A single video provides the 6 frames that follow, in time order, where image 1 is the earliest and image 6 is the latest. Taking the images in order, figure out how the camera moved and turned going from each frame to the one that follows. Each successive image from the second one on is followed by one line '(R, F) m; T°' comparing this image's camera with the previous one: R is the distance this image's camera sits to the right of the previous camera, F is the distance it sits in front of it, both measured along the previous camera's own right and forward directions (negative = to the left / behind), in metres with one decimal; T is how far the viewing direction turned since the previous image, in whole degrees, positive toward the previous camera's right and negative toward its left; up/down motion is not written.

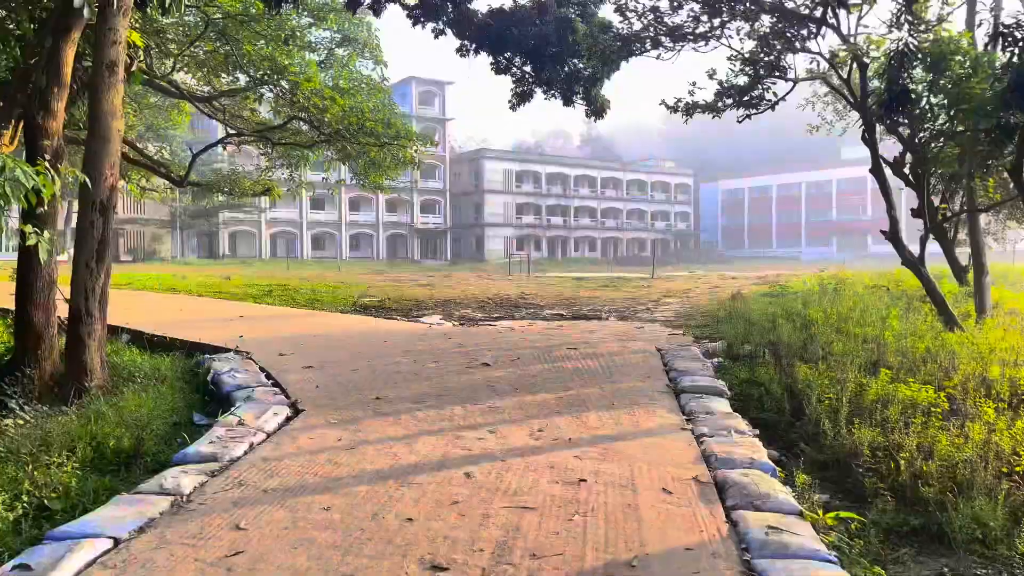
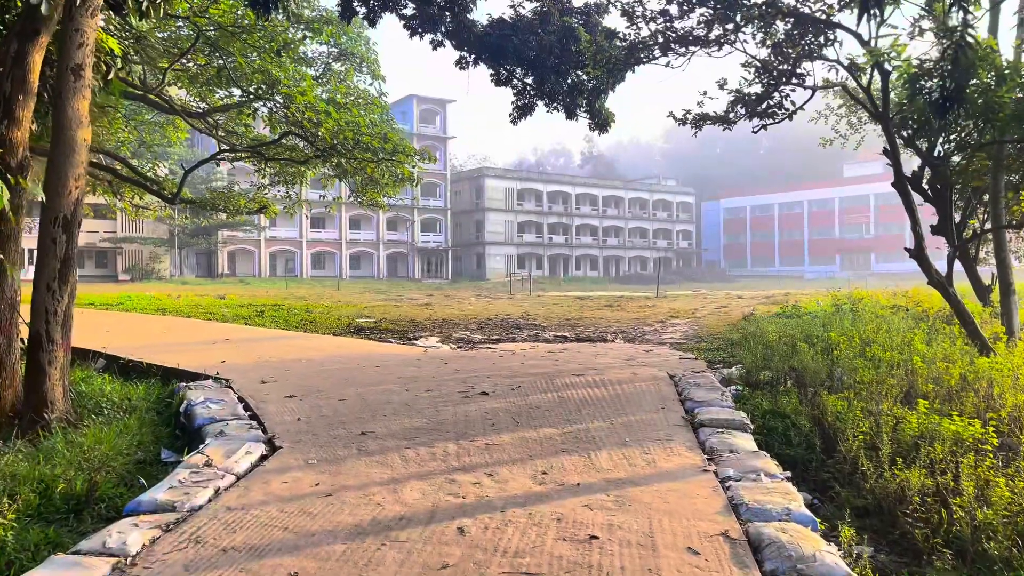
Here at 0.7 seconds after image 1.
(0.0, +0.4) m; 0°
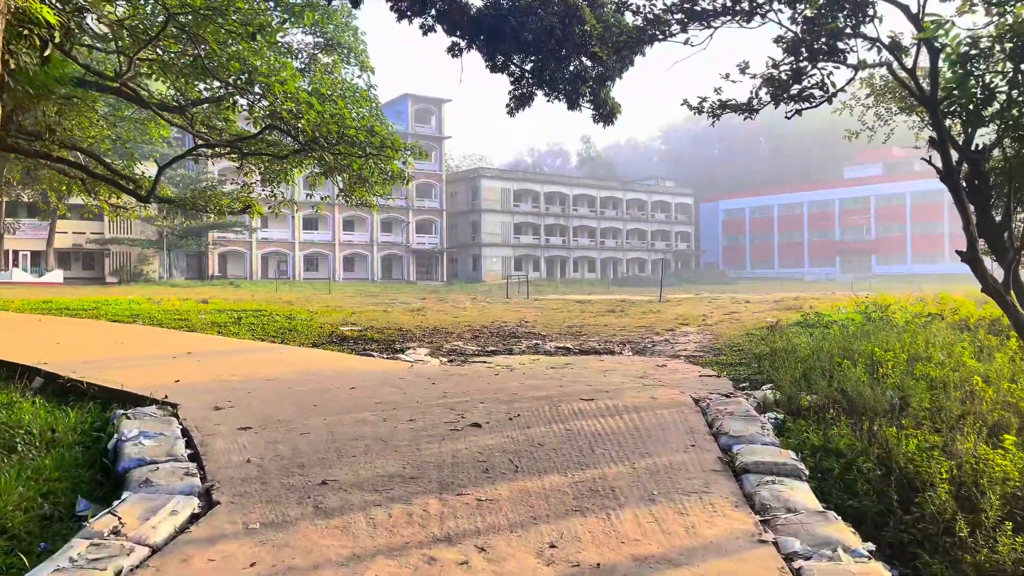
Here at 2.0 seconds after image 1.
(0.0, +0.8) m; 0°
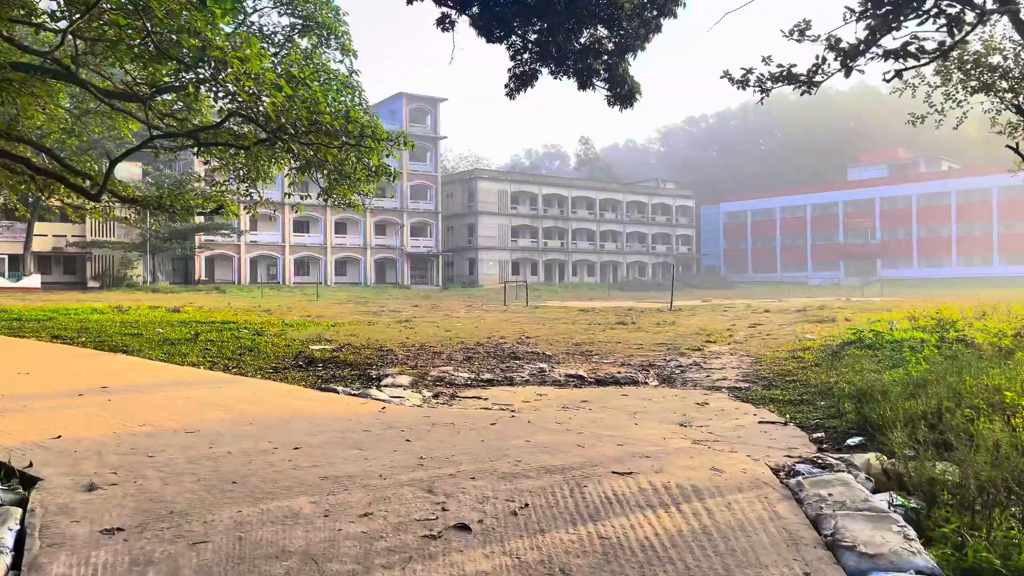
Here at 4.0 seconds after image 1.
(0.0, +1.3) m; 0°
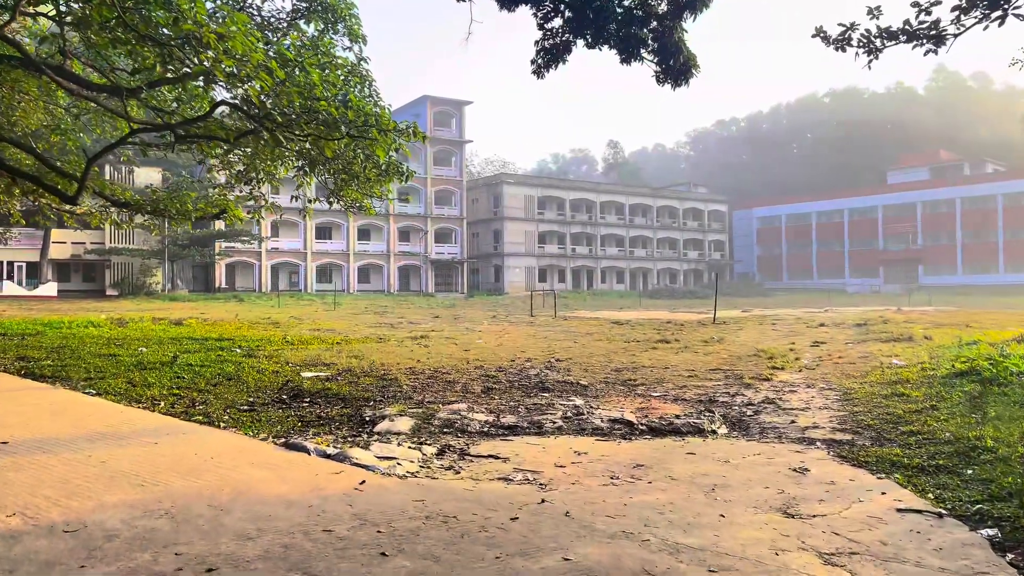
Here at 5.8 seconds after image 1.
(0.0, +1.3) m; -2°
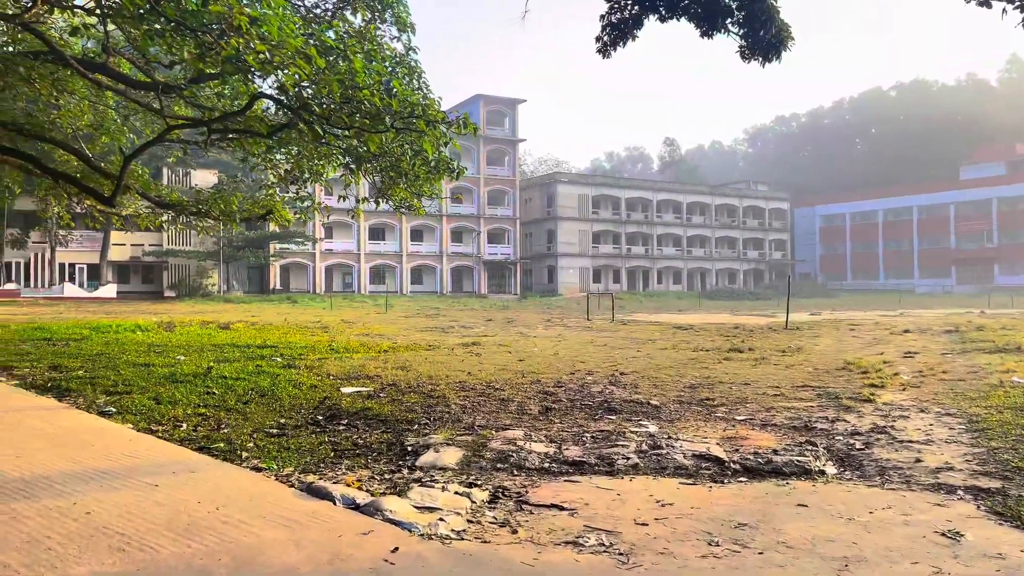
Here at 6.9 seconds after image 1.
(-0.1, +0.7) m; -4°
